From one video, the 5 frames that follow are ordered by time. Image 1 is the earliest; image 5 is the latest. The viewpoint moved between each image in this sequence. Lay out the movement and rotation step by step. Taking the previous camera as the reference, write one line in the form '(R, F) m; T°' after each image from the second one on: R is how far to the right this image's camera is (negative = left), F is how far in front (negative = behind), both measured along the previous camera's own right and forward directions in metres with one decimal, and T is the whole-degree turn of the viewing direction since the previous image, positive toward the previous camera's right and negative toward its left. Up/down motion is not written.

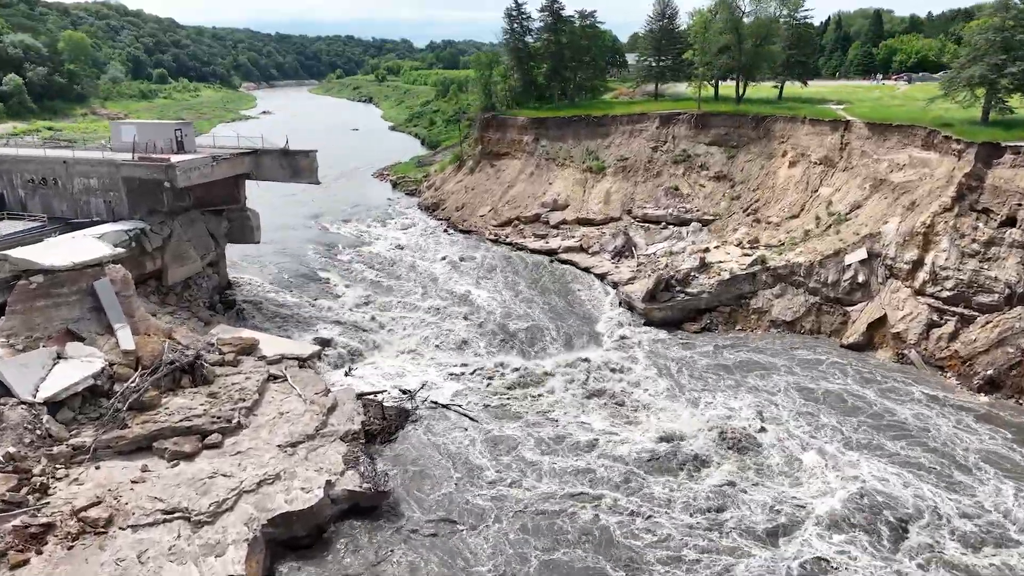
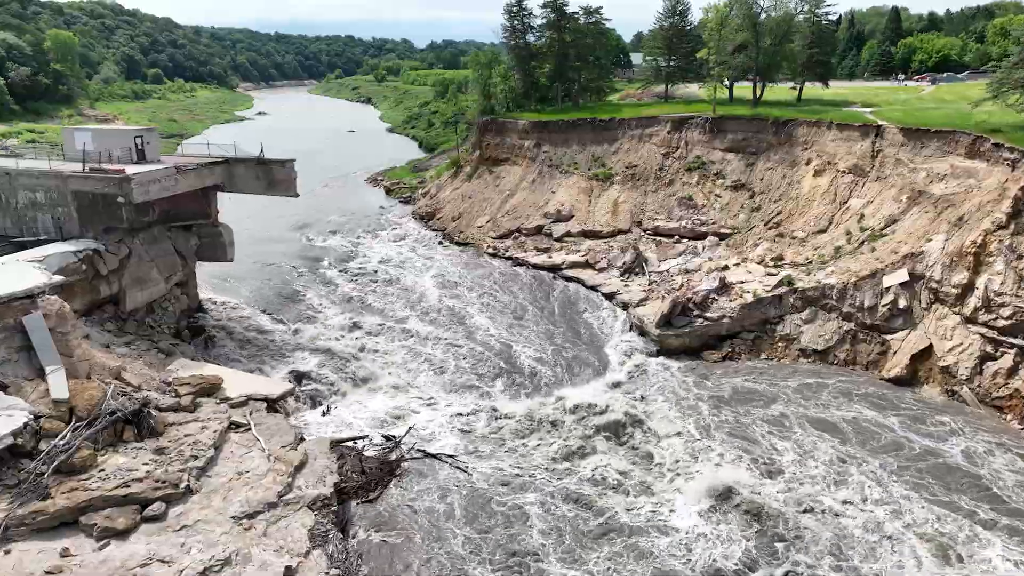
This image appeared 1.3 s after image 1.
(0.0, +2.6) m; 0°
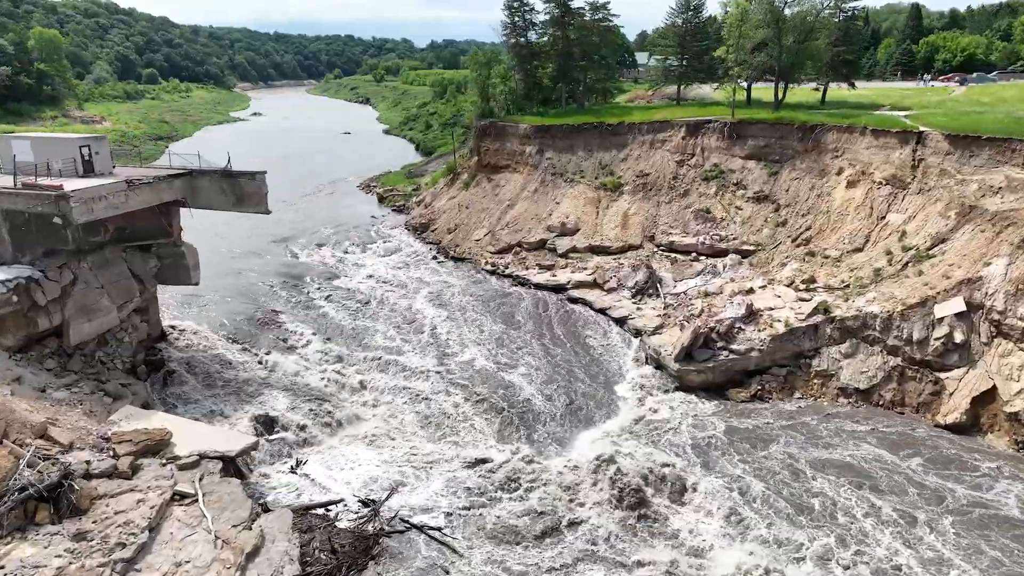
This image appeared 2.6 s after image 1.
(0.0, +2.8) m; 0°
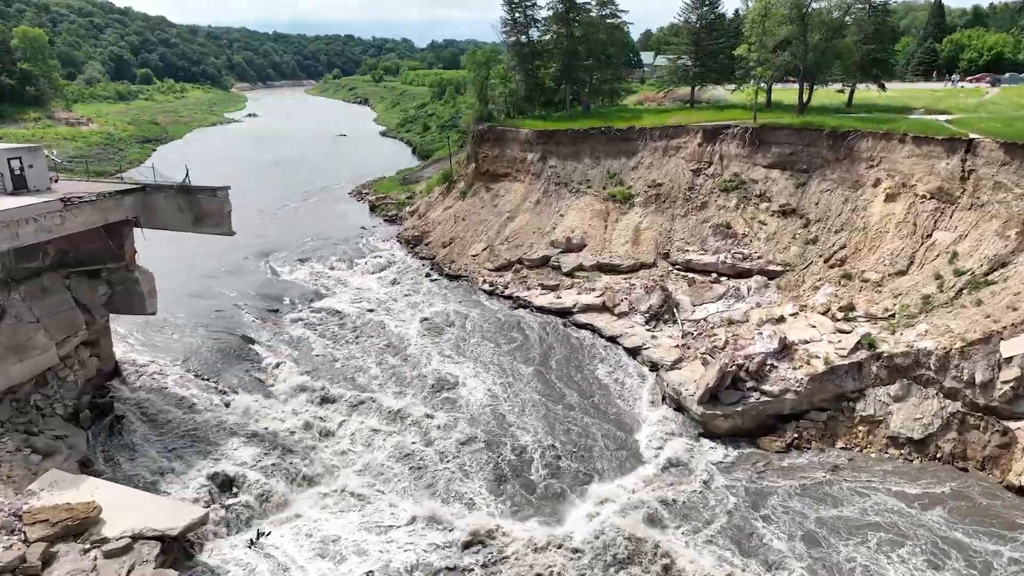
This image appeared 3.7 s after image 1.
(0.0, +2.7) m; 0°
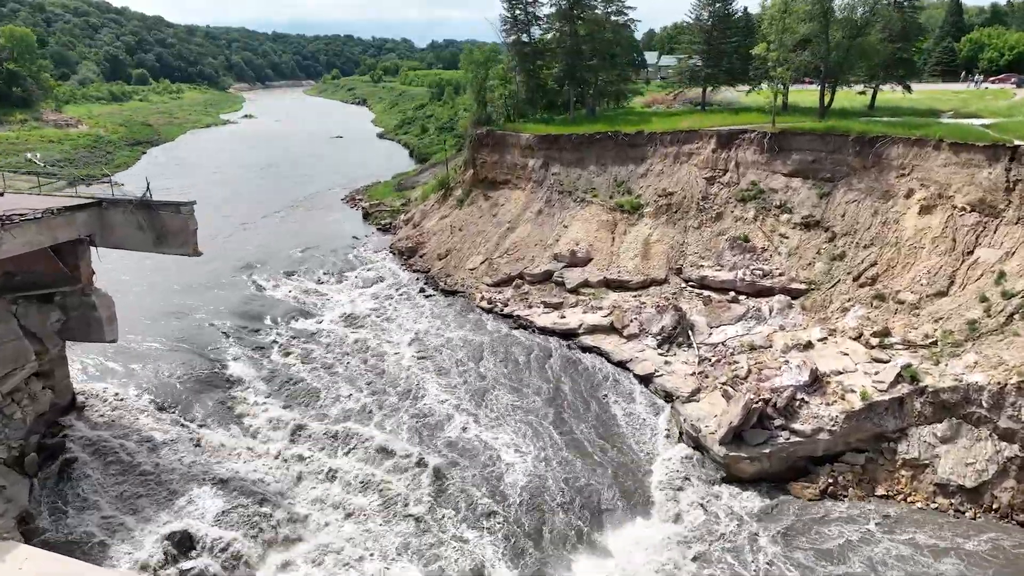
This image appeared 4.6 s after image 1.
(0.0, +2.0) m; 0°
